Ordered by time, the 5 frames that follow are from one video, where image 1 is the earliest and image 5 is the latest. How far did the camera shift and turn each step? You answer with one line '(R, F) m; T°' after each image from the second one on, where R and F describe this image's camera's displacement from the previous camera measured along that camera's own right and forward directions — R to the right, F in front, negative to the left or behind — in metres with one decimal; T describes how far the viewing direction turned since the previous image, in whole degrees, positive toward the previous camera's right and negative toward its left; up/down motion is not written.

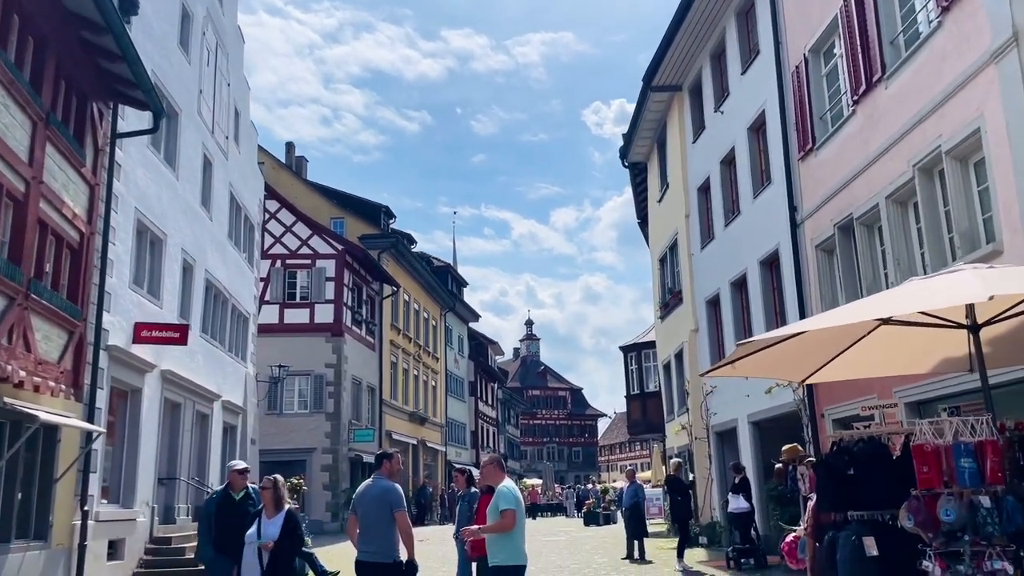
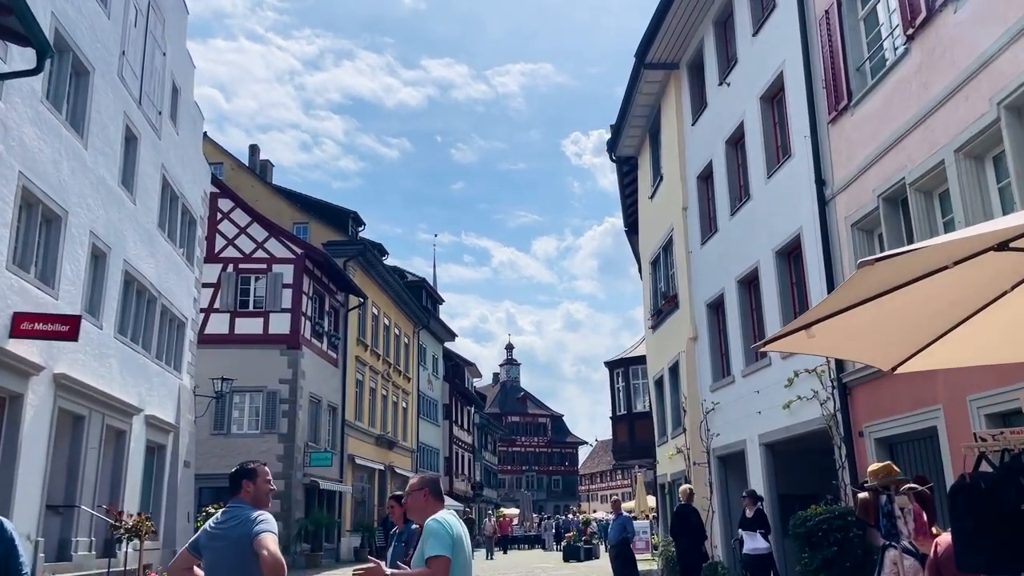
(+0.2, +2.4) m; +1°
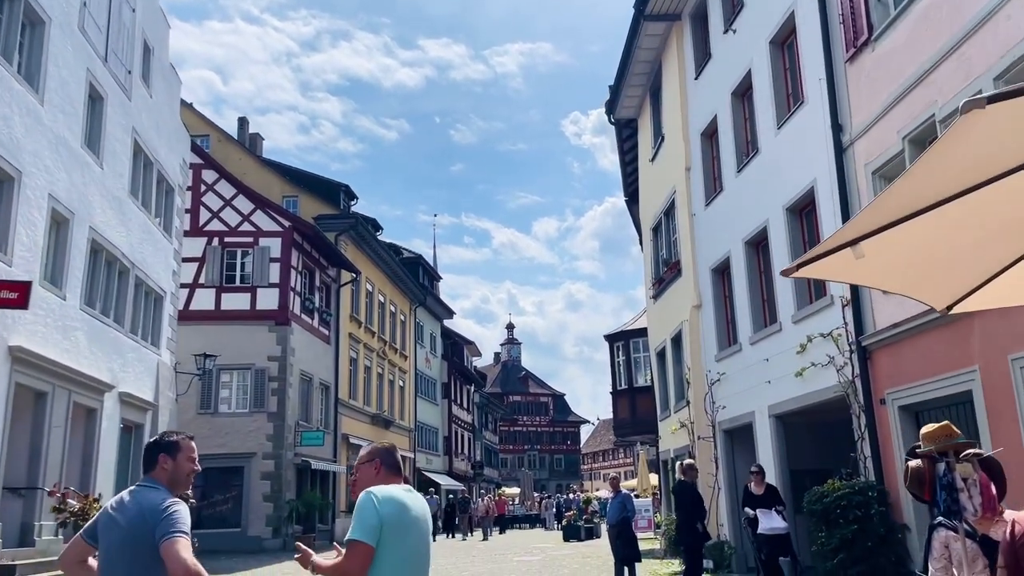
(+0.2, +0.9) m; 0°
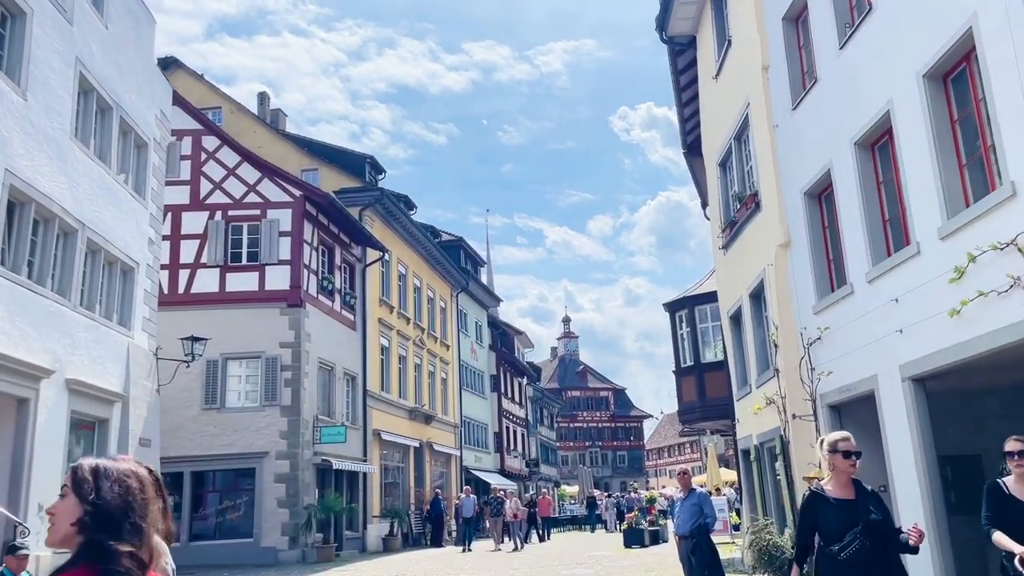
(+0.4, +3.3) m; -4°
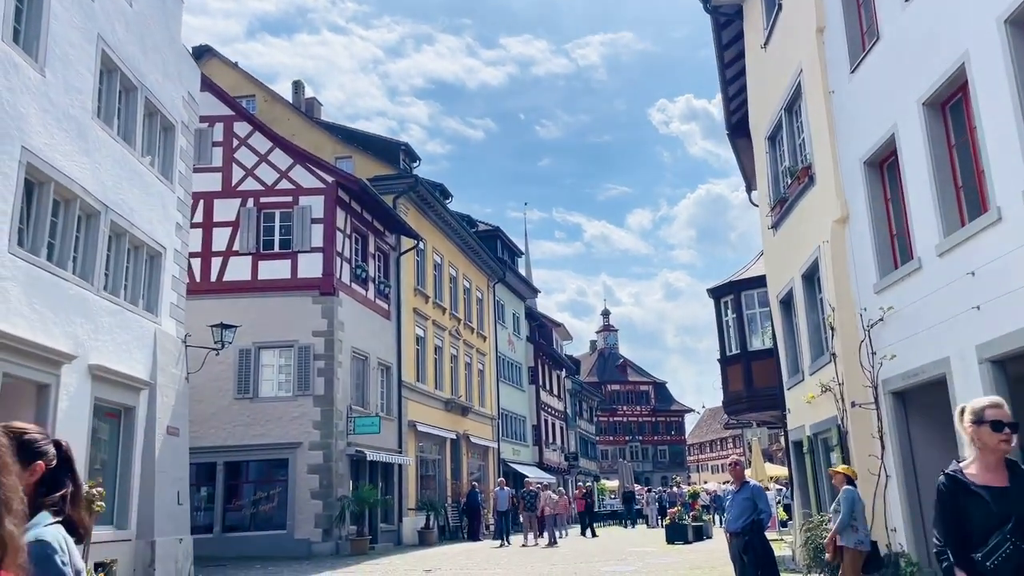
(0.0, +0.7) m; -3°
